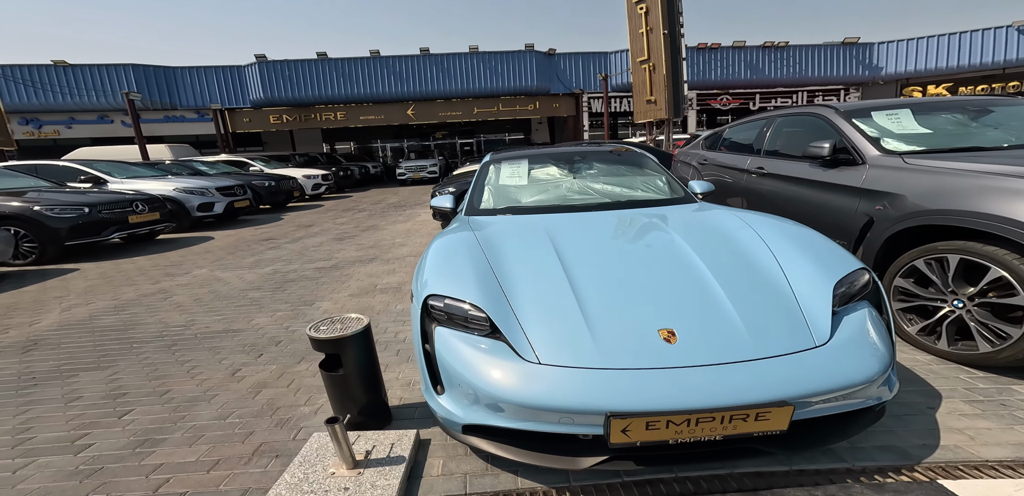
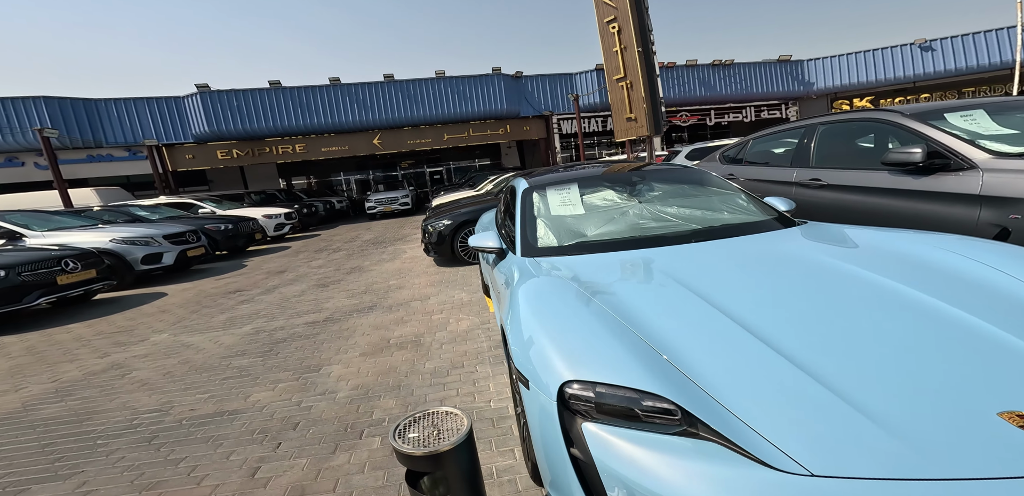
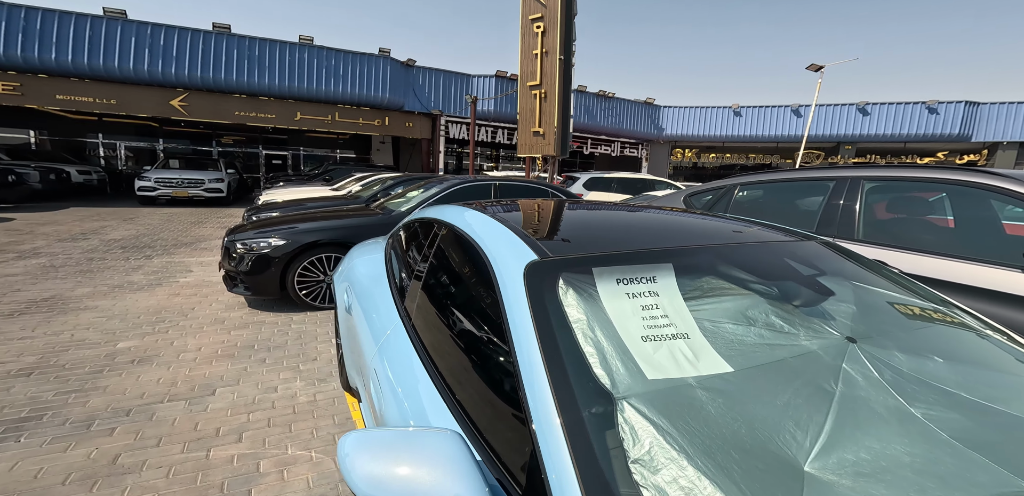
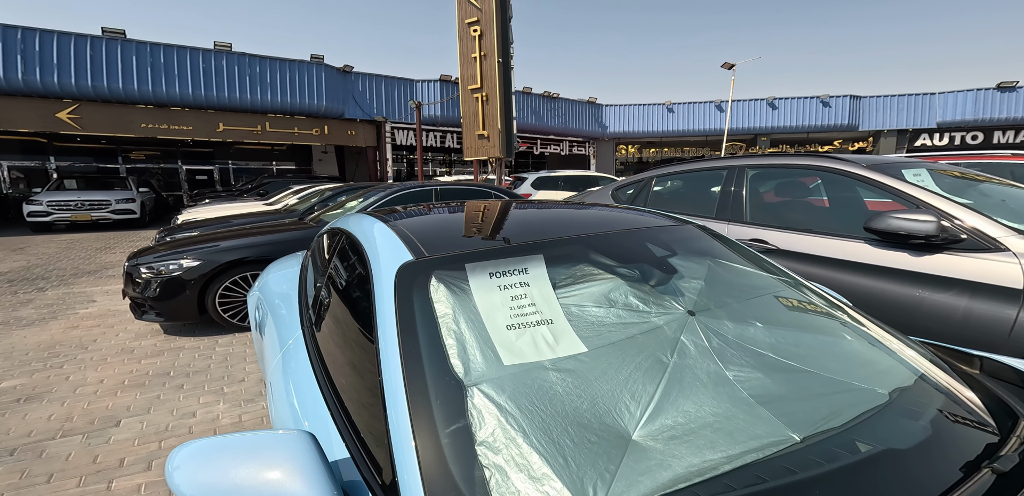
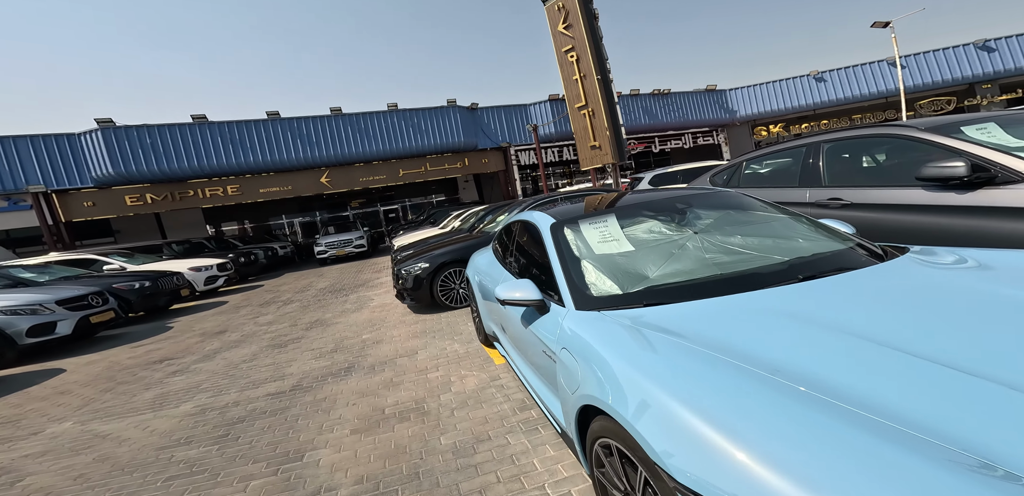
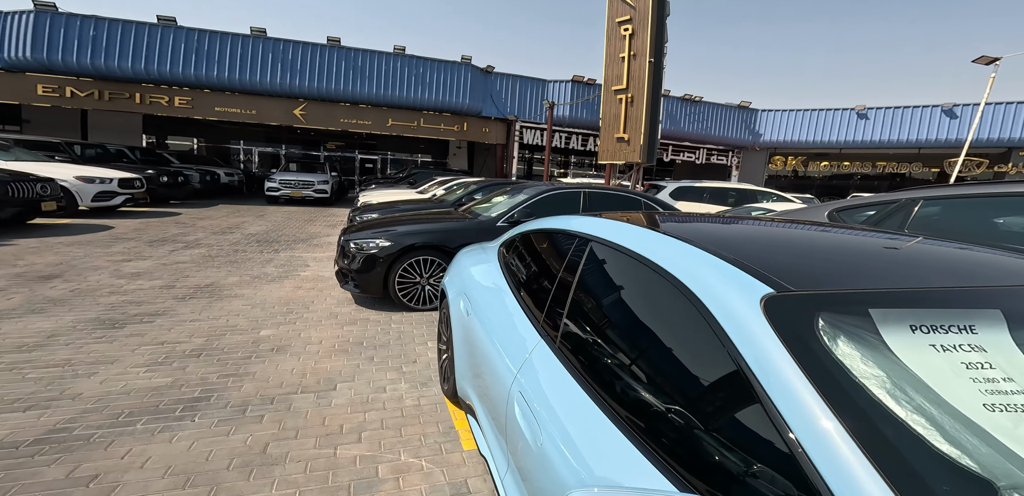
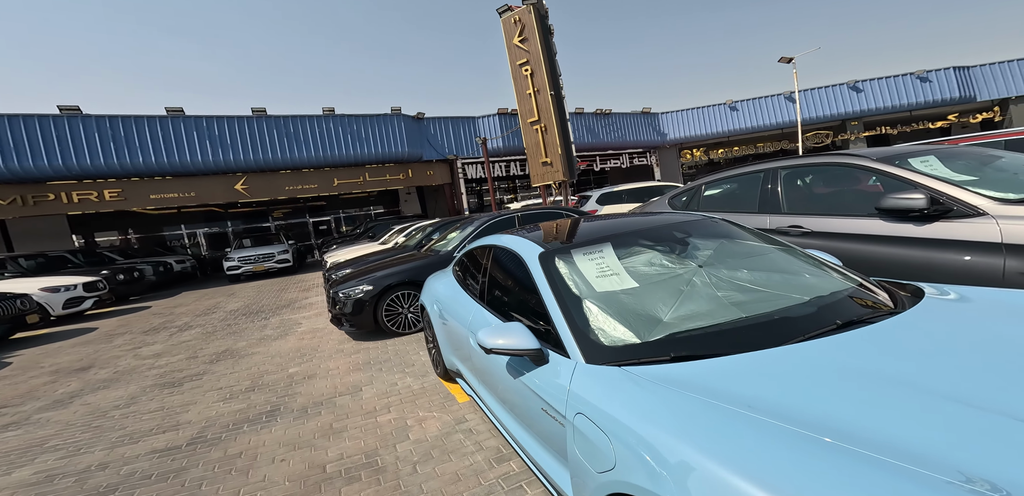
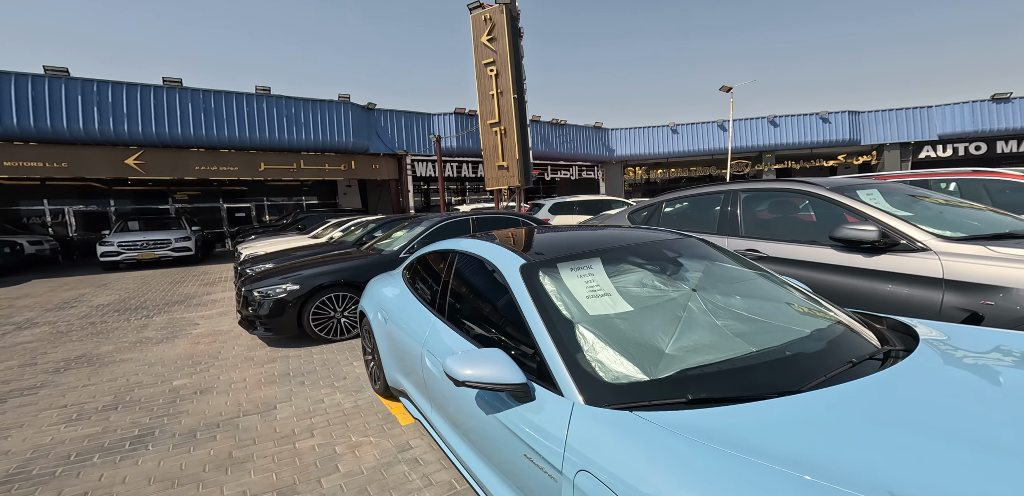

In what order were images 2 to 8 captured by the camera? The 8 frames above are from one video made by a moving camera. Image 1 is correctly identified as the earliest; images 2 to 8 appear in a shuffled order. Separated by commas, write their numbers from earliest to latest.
2, 5, 7, 8, 4, 3, 6
